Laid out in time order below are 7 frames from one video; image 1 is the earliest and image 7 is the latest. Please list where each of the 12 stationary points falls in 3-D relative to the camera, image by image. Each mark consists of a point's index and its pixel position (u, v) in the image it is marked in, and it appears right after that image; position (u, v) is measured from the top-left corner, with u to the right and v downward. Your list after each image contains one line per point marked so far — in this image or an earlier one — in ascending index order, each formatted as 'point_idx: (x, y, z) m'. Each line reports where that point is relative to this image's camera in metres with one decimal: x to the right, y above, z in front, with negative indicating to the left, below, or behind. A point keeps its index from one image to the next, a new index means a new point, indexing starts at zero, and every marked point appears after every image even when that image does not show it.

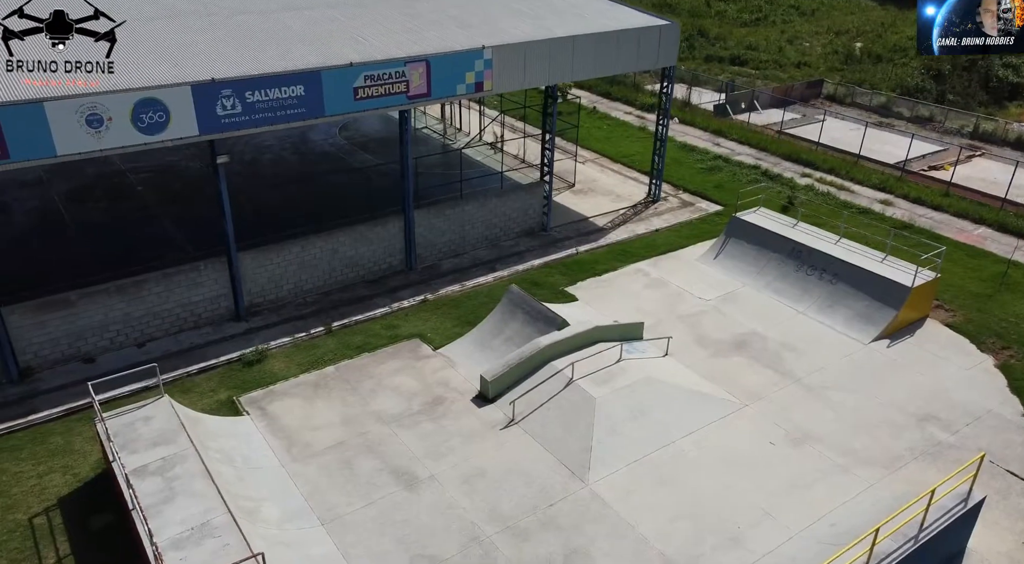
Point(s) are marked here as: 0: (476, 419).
0: (-0.7, -2.7, +17.0) m
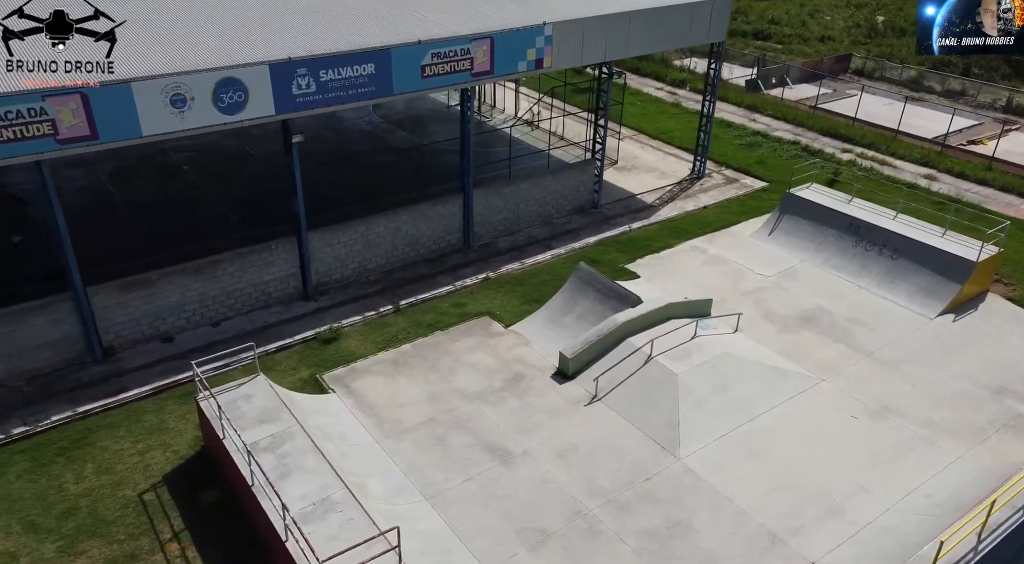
0: (+0.9, -2.3, +17.2) m
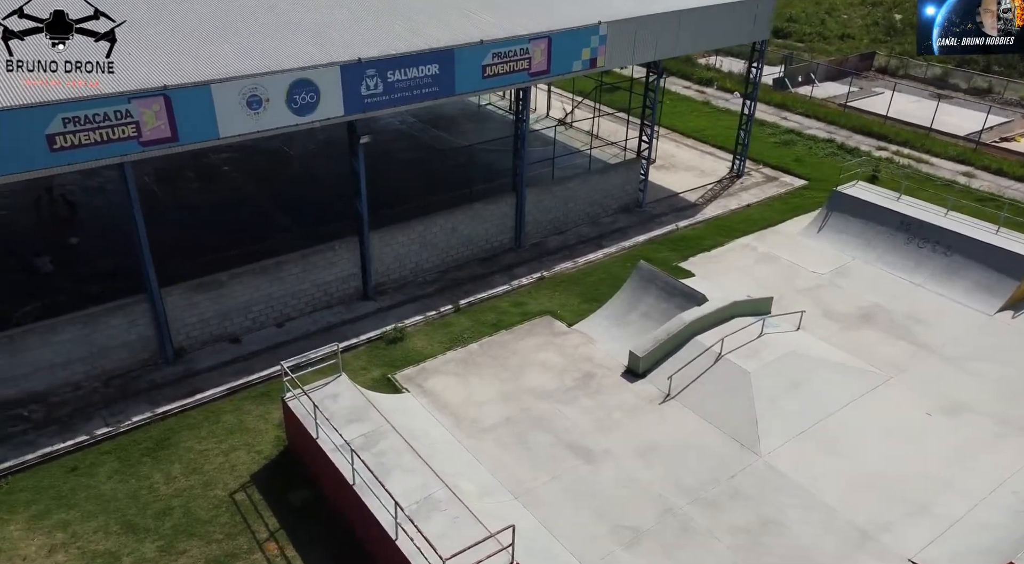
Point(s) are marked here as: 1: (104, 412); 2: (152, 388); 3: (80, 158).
0: (+2.4, -2.2, +17.4) m
1: (-7.8, -2.5, +16.6) m
2: (-7.2, -2.1, +17.3) m
3: (-7.5, +2.1, +15.2) m
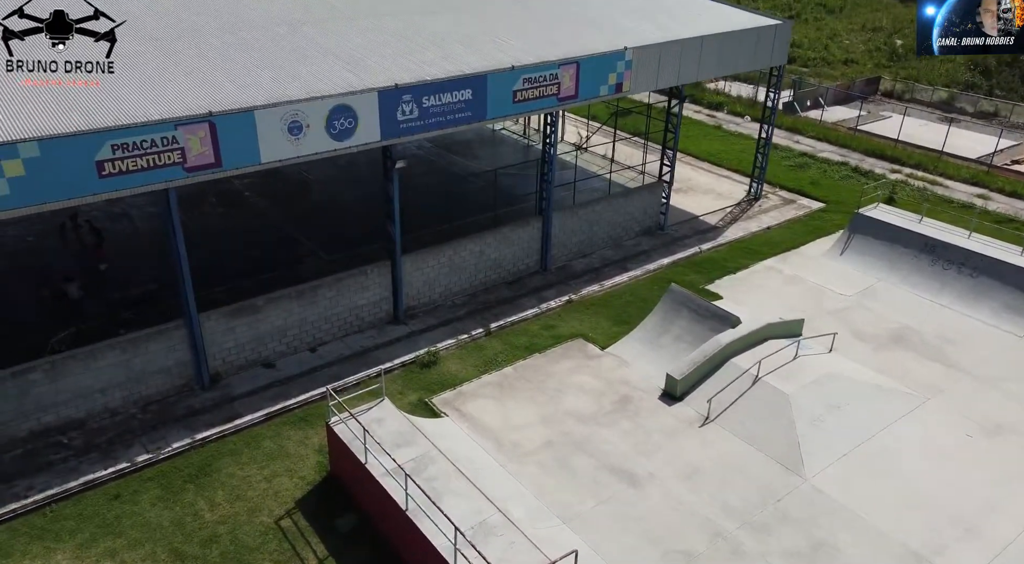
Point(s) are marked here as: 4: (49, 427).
0: (+3.2, -2.7, +17.3) m
1: (-7.0, -3.0, +16.5) m
2: (-6.4, -2.6, +17.2) m
3: (-6.7, +1.7, +15.2) m
4: (-8.7, -2.7, +16.3) m
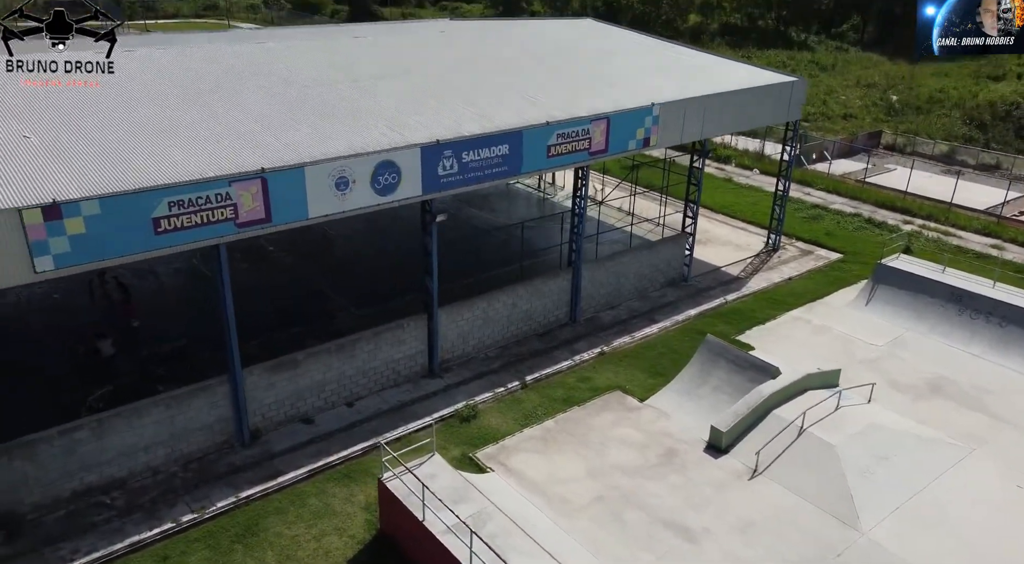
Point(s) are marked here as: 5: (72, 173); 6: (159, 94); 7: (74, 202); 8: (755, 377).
0: (+4.1, -3.7, +17.2) m
1: (-6.1, -4.0, +16.2) m
2: (-5.5, -3.7, +17.0) m
3: (-5.8, +0.7, +15.2) m
4: (-7.8, -3.8, +16.0) m
5: (-7.5, +1.8, +14.9) m
6: (-7.6, +4.0, +18.9) m
7: (-6.9, +1.3, +13.8) m
8: (+5.4, -2.1, +19.4) m
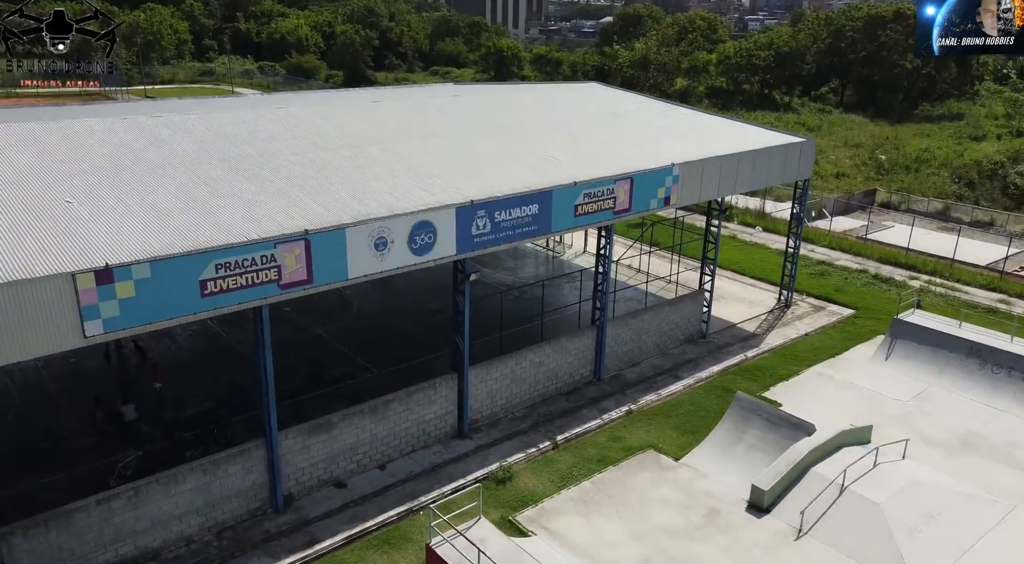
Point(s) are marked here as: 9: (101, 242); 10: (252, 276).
0: (+4.9, -4.8, +17.0) m
1: (-5.2, -5.2, +15.7) m
2: (-4.7, -4.9, +16.5) m
3: (-5.0, -0.4, +15.0) m
4: (-6.9, -4.9, +15.5) m
5: (-6.7, +0.7, +14.8) m
6: (-6.9, +2.6, +18.9) m
7: (-6.1, +0.3, +13.7) m
8: (+6.2, -3.4, +19.3) m
9: (-7.0, +0.7, +14.7) m
10: (-4.6, +0.1, +15.2) m
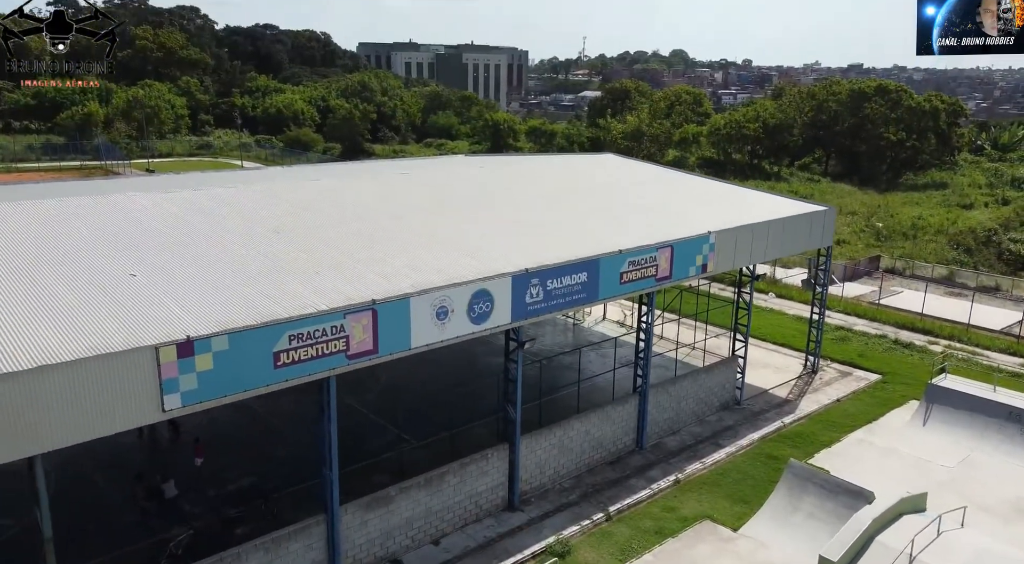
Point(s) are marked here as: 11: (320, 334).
0: (+6.2, -6.1, +16.6) m
1: (-3.9, -6.4, +15.1) m
2: (-3.4, -6.2, +15.9) m
3: (-3.7, -1.6, +14.8) m
4: (-5.6, -6.2, +14.8) m
5: (-5.4, -0.5, +14.6) m
6: (-5.8, +1.1, +18.8) m
7: (-4.8, -0.8, +13.4) m
8: (+7.4, -4.9, +19.1) m
9: (-5.7, -0.5, +14.5) m
10: (-3.3, -1.1, +15.0) m
11: (-3.3, -0.9, +15.0) m
